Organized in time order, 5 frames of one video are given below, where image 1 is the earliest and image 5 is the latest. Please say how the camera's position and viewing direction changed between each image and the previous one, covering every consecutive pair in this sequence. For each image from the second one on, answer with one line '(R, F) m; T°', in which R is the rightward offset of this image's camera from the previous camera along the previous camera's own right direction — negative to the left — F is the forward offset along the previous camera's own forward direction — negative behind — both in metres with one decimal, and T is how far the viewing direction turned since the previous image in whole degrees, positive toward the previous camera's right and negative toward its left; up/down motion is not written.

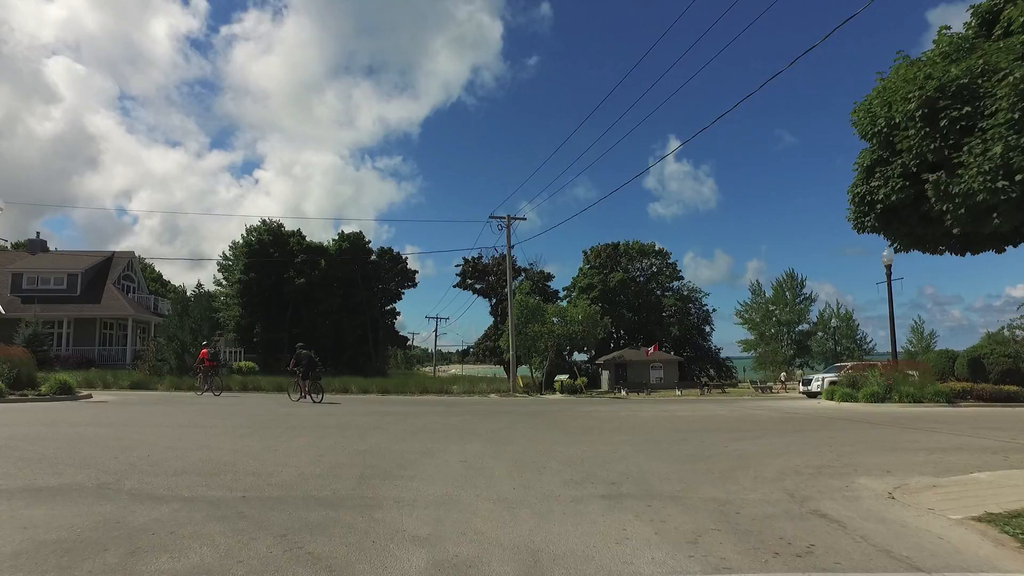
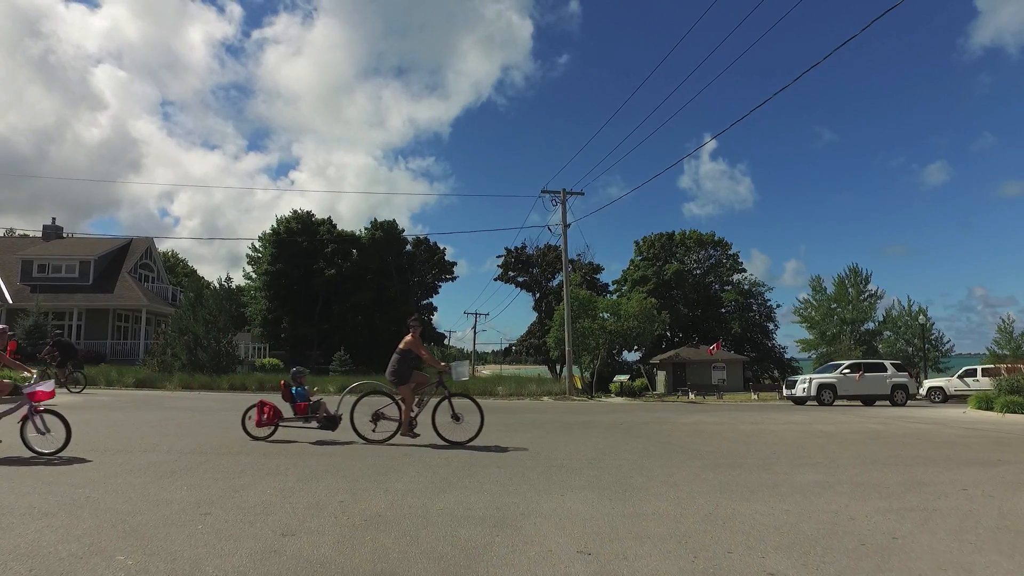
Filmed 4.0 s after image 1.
(-1.0, +5.1) m; -3°
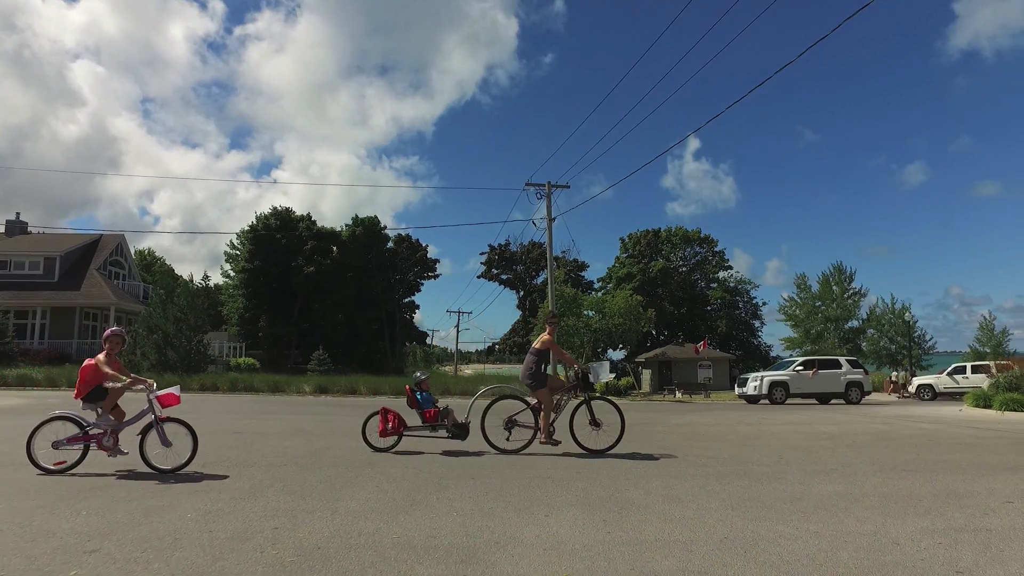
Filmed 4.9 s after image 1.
(+0.1, +1.1) m; +1°
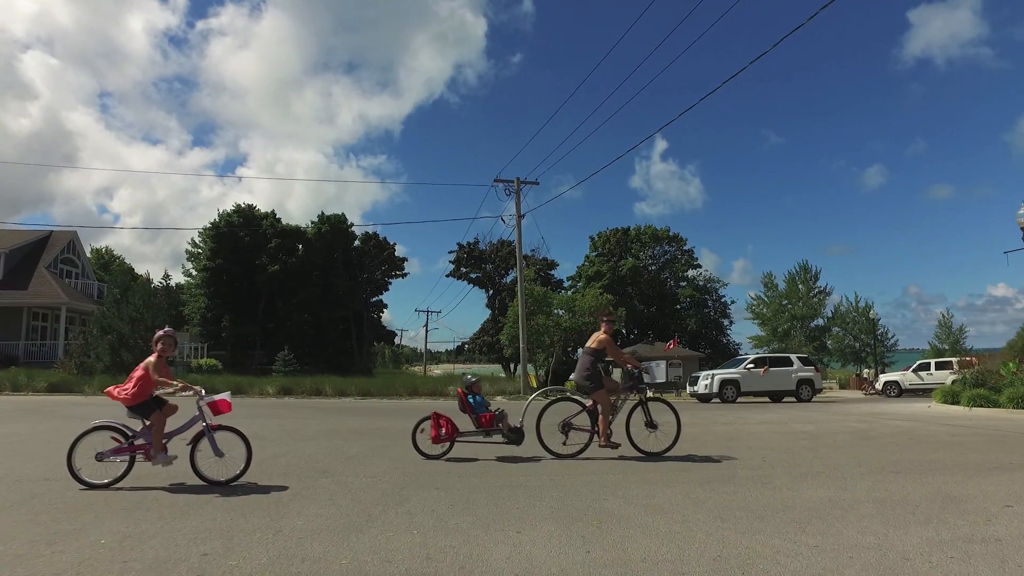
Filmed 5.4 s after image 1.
(0.0, +0.6) m; +3°
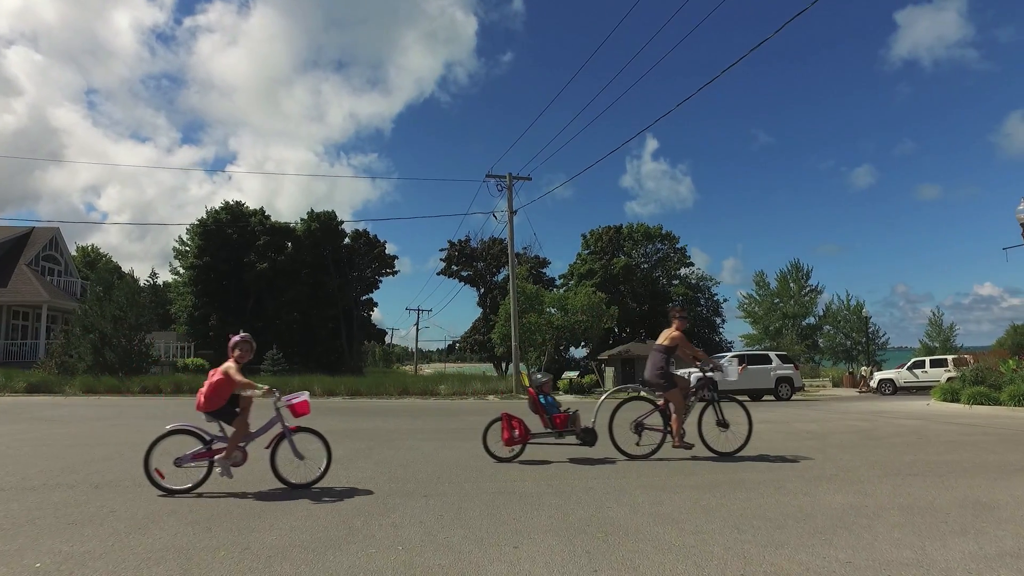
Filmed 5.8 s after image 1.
(0.0, +0.5) m; +1°
